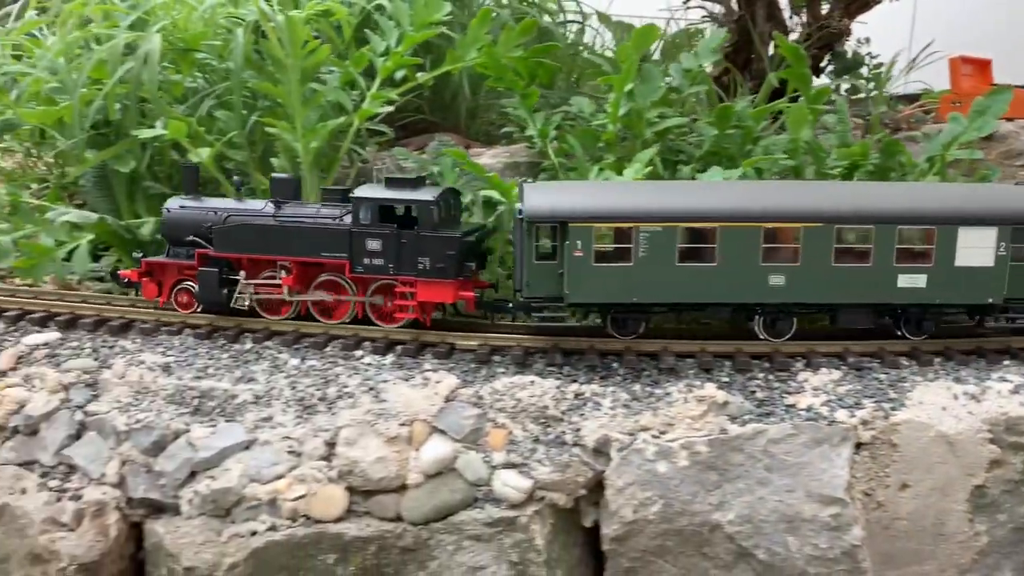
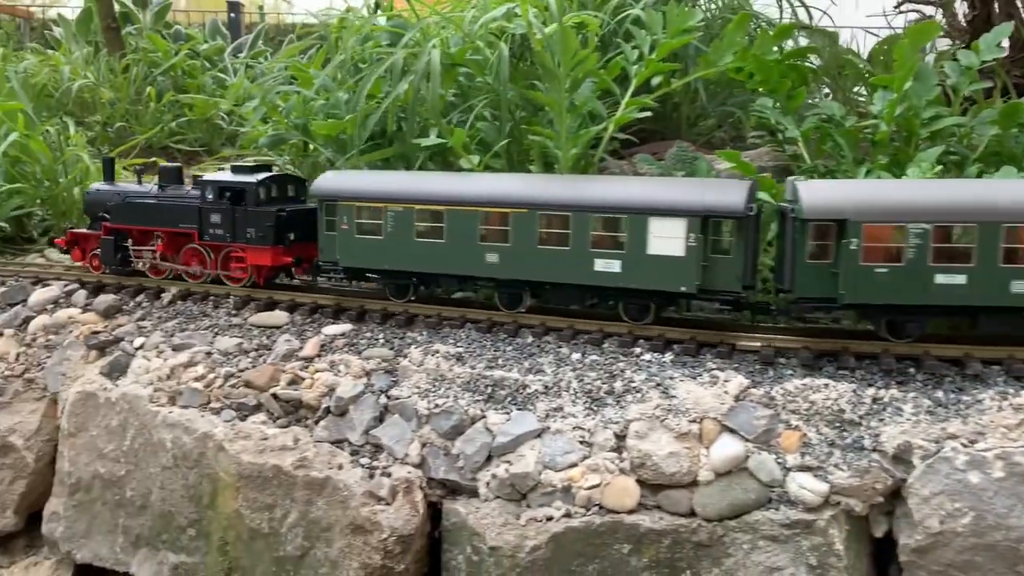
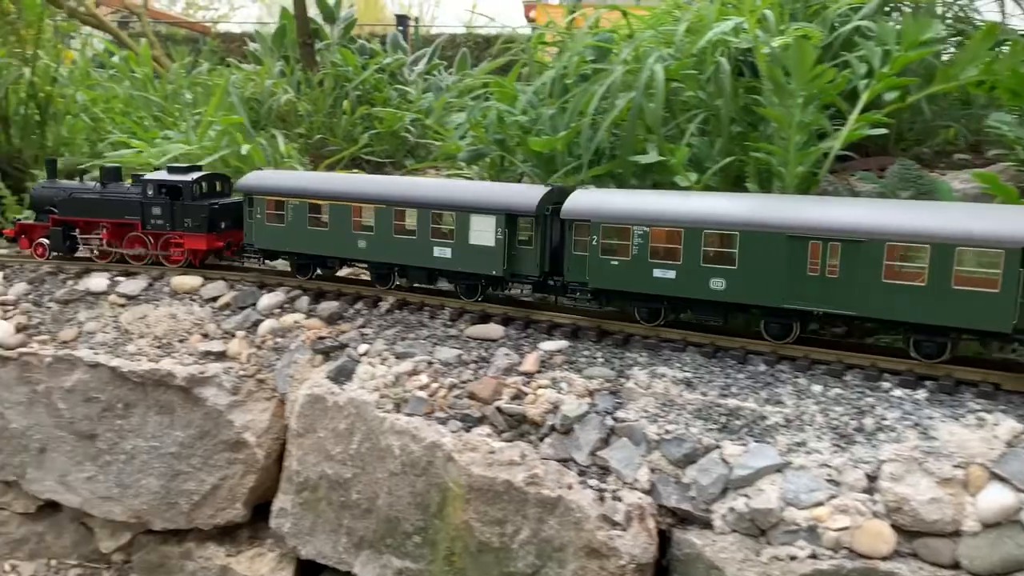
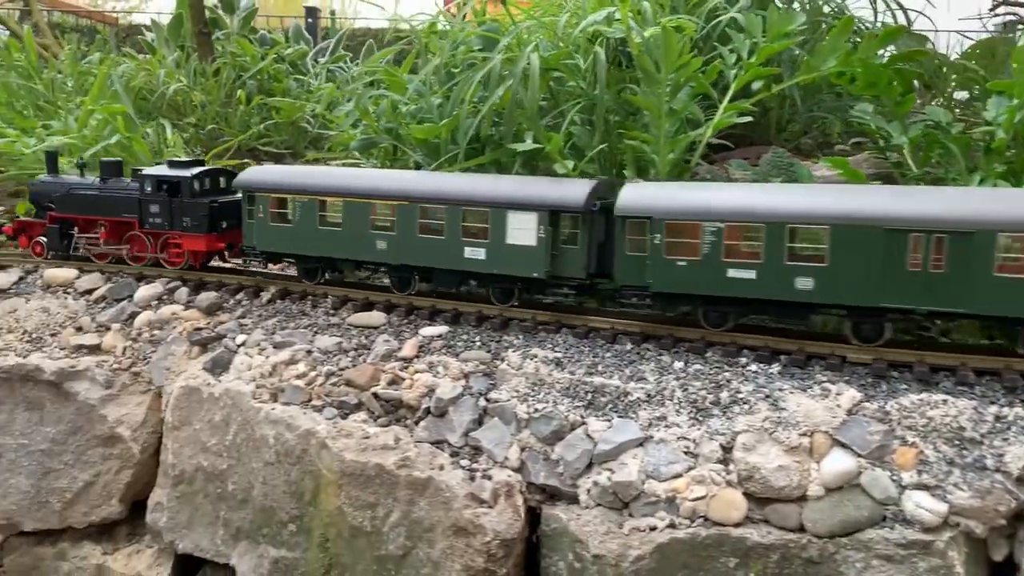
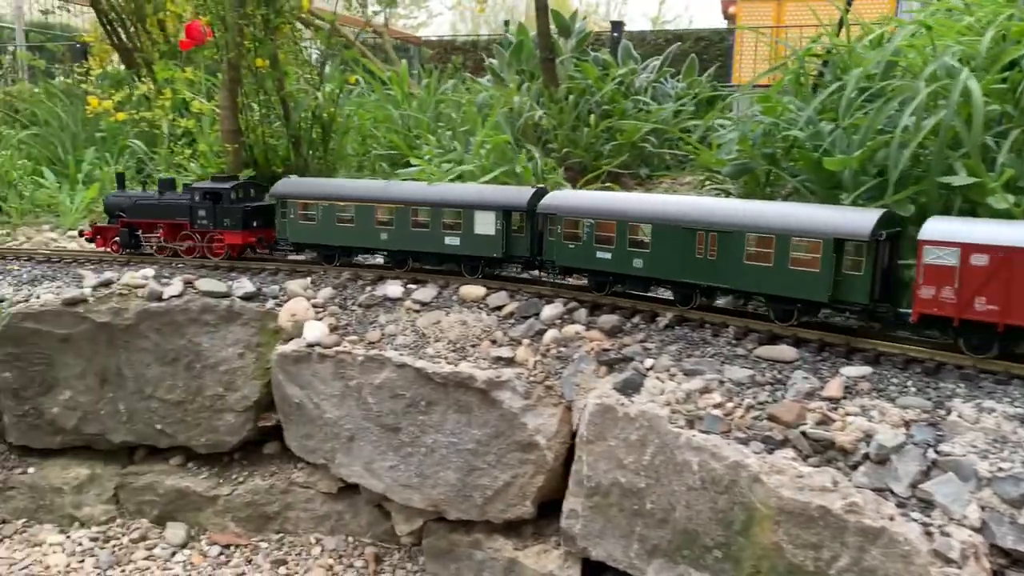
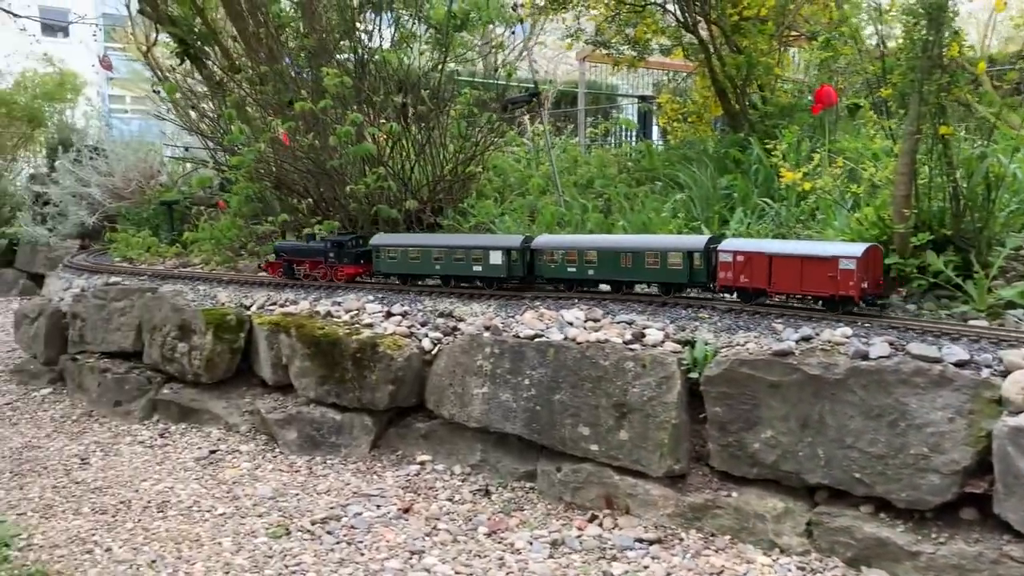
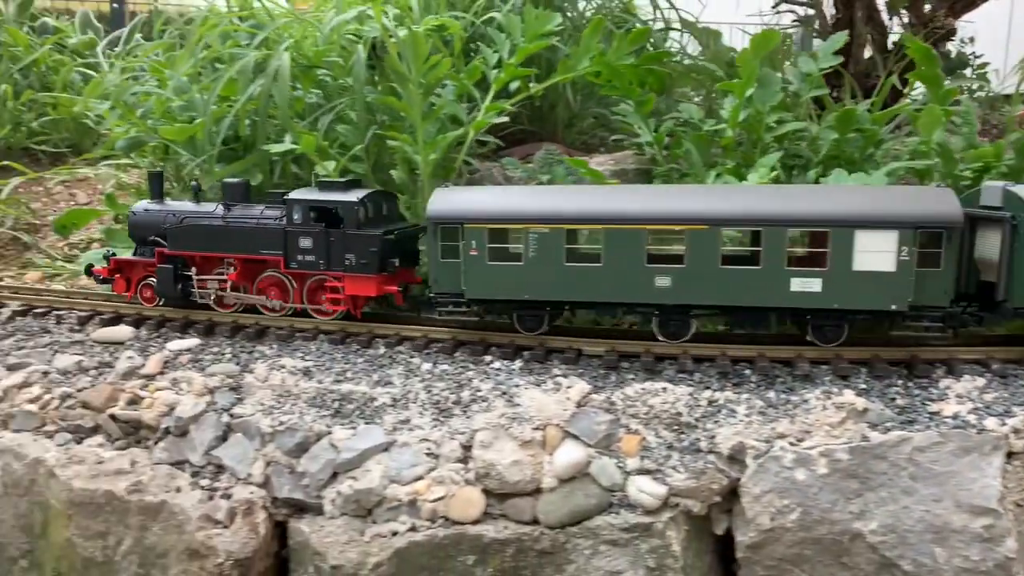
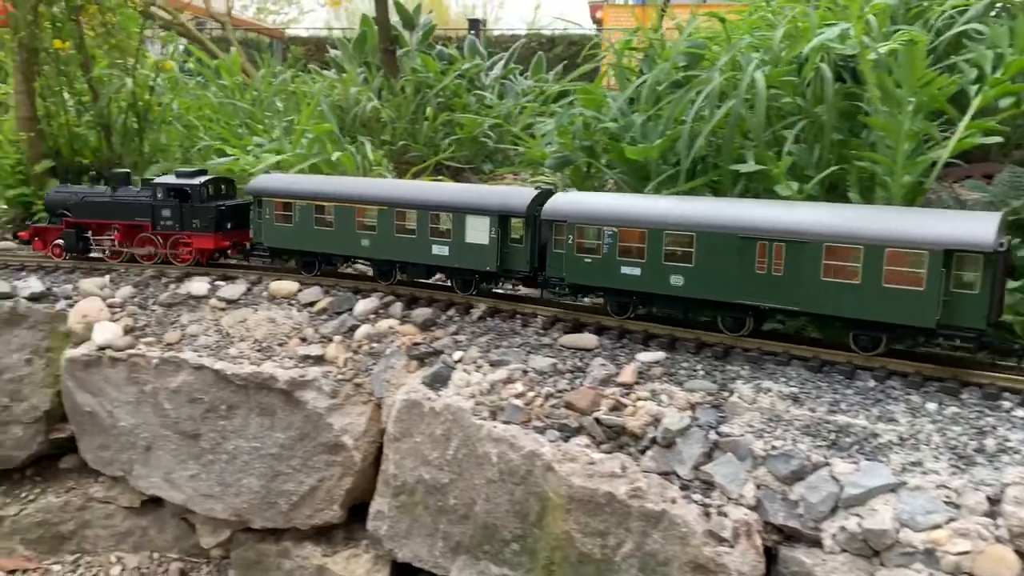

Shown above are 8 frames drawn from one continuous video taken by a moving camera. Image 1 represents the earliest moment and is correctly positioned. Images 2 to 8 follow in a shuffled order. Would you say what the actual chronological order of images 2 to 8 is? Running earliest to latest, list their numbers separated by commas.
7, 2, 4, 3, 8, 5, 6
